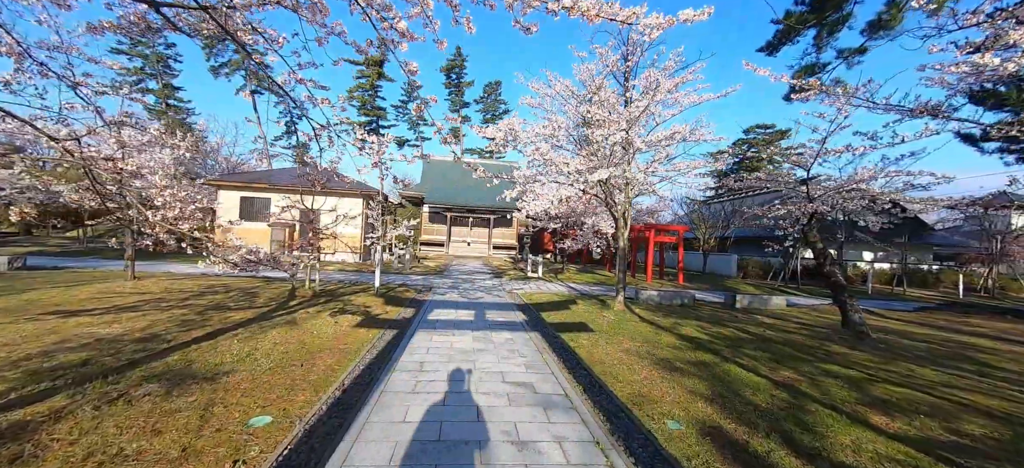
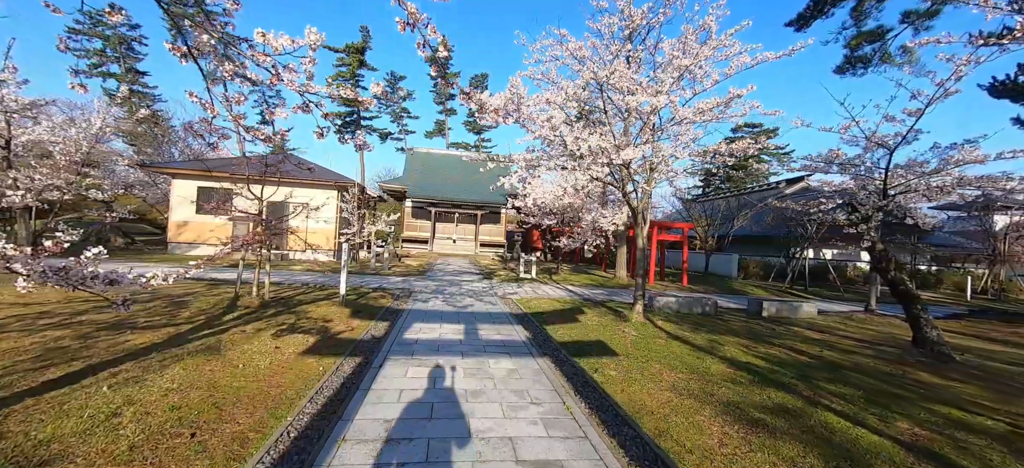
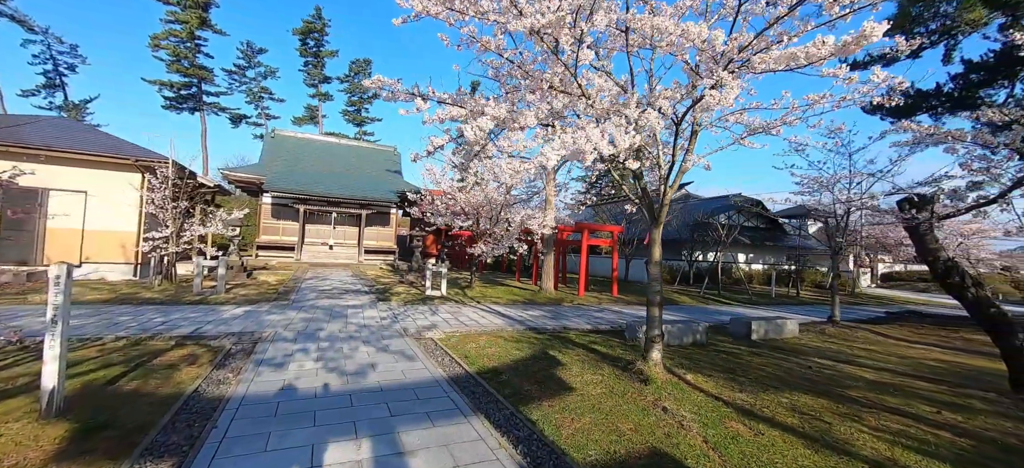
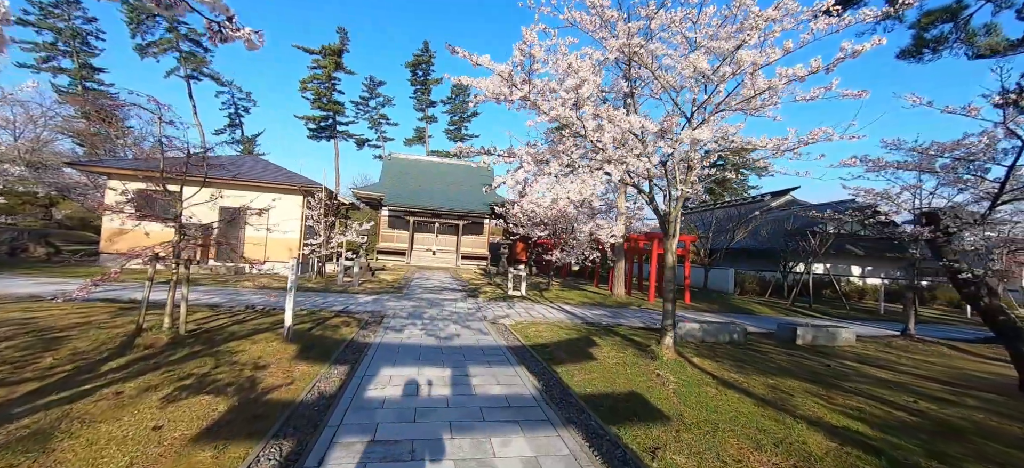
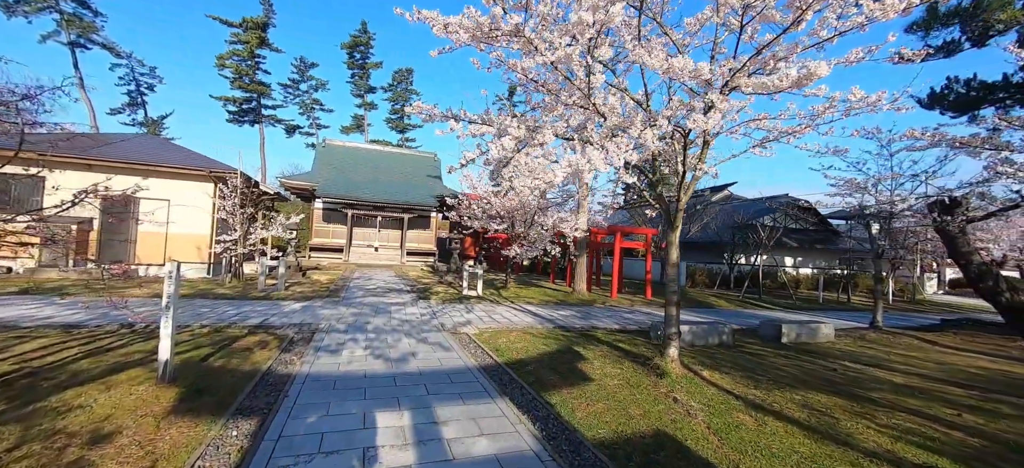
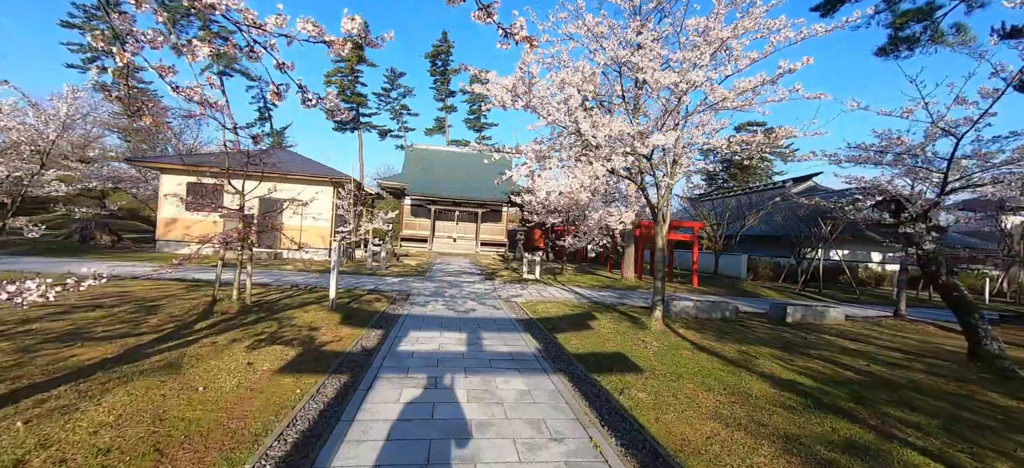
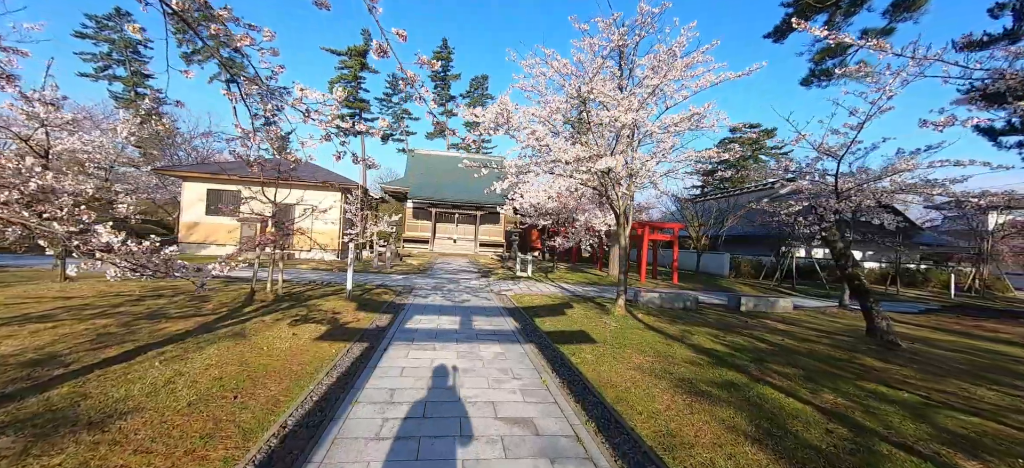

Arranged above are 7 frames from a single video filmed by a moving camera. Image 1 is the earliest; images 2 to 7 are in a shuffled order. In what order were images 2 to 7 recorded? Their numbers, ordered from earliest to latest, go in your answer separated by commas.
7, 2, 6, 4, 5, 3
